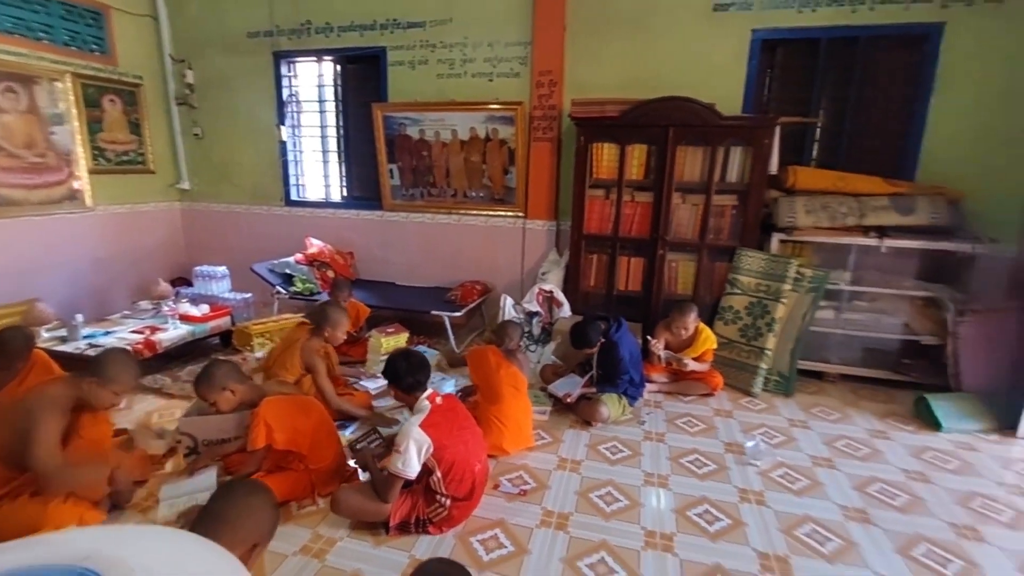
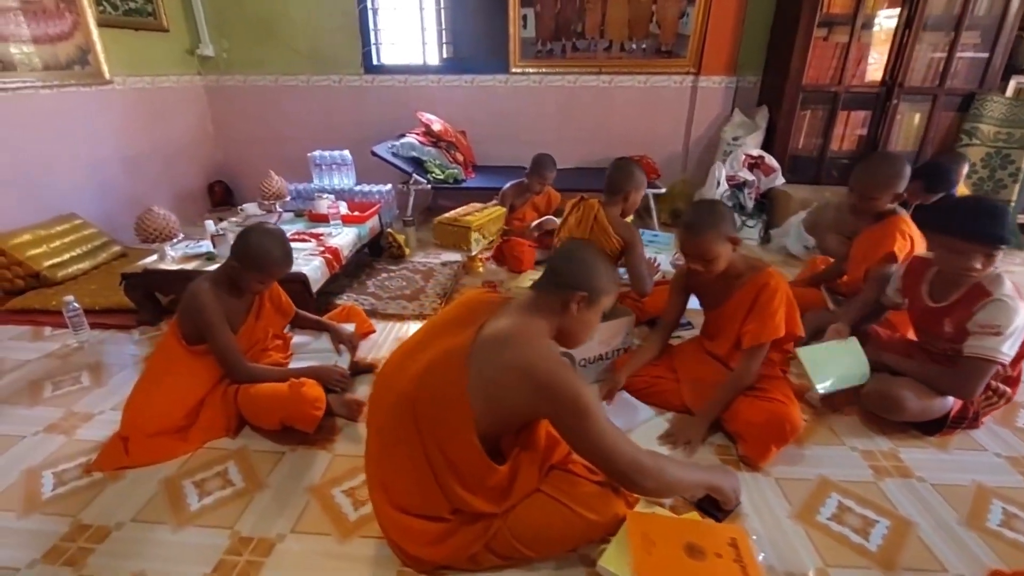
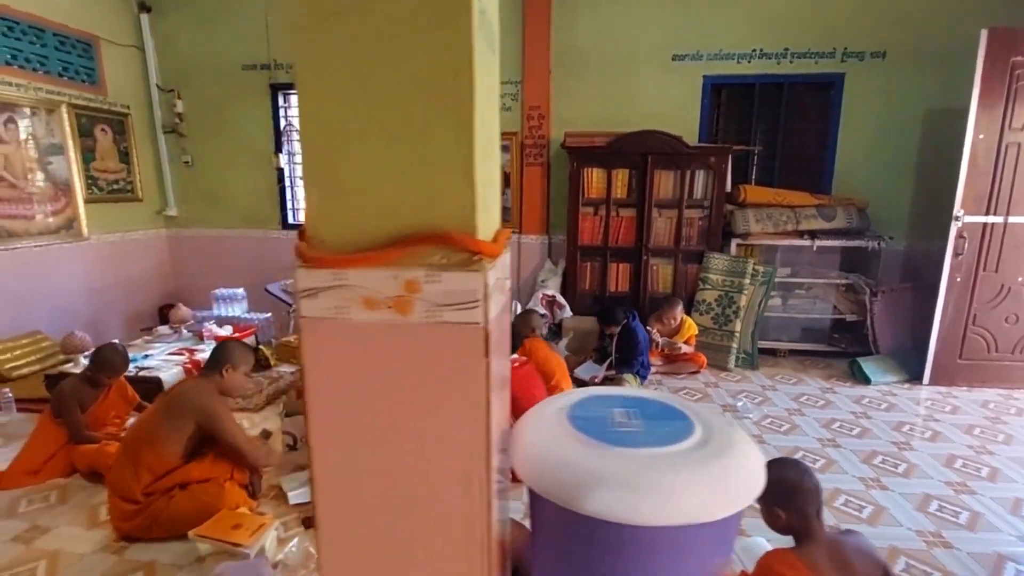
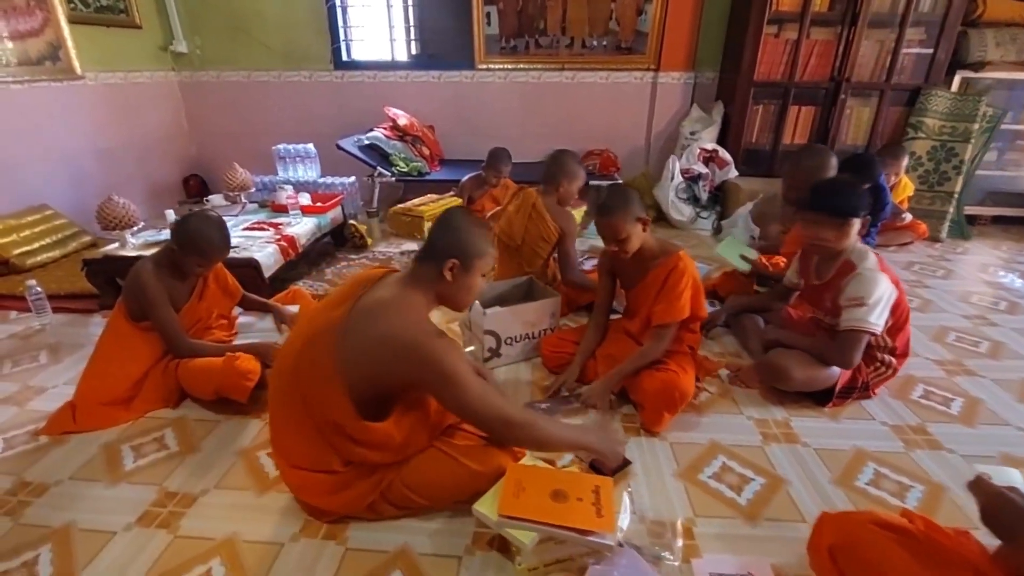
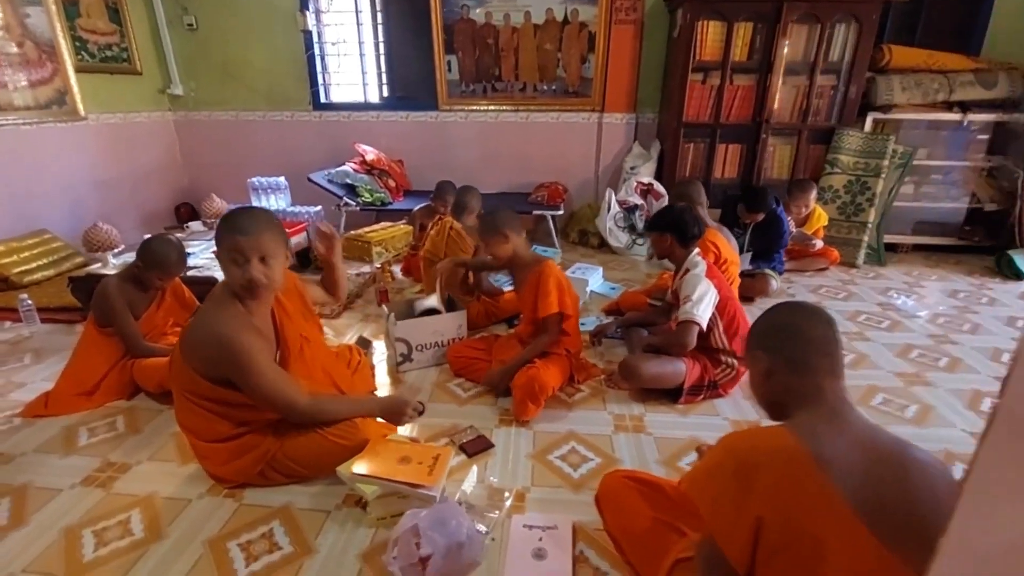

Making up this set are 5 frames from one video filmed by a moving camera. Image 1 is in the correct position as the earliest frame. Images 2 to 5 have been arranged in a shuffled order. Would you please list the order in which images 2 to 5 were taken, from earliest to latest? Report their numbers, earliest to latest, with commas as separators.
3, 5, 4, 2
